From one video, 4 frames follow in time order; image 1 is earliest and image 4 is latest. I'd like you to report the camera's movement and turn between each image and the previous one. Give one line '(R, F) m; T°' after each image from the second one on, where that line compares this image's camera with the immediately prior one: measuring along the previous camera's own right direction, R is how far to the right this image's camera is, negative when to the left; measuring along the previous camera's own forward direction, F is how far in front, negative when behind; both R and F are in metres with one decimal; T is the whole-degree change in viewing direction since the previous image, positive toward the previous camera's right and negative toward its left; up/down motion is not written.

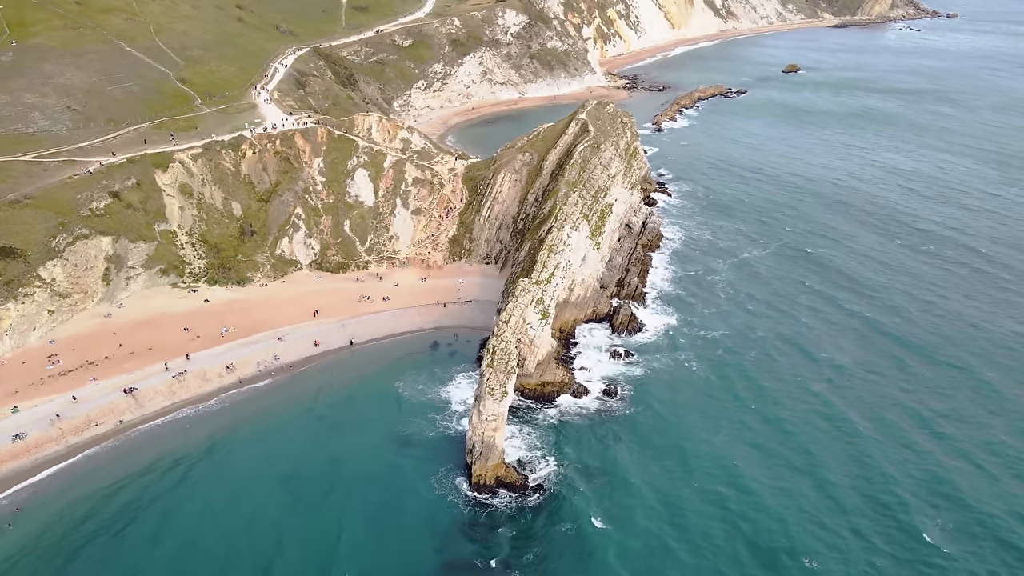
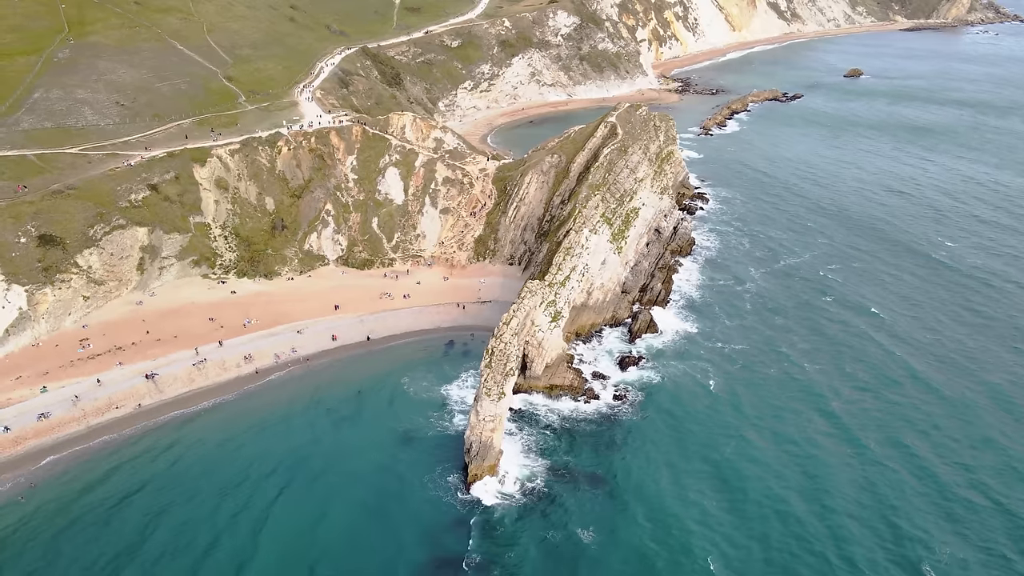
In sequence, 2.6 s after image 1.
(+2.6, +0.2) m; -4°
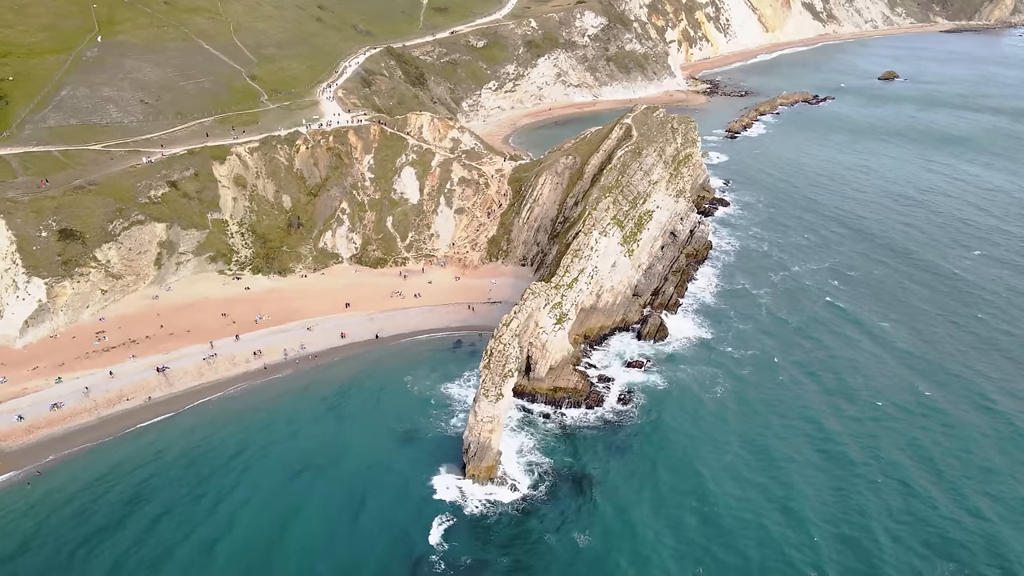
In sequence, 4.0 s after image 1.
(+1.4, +0.1) m; -2°
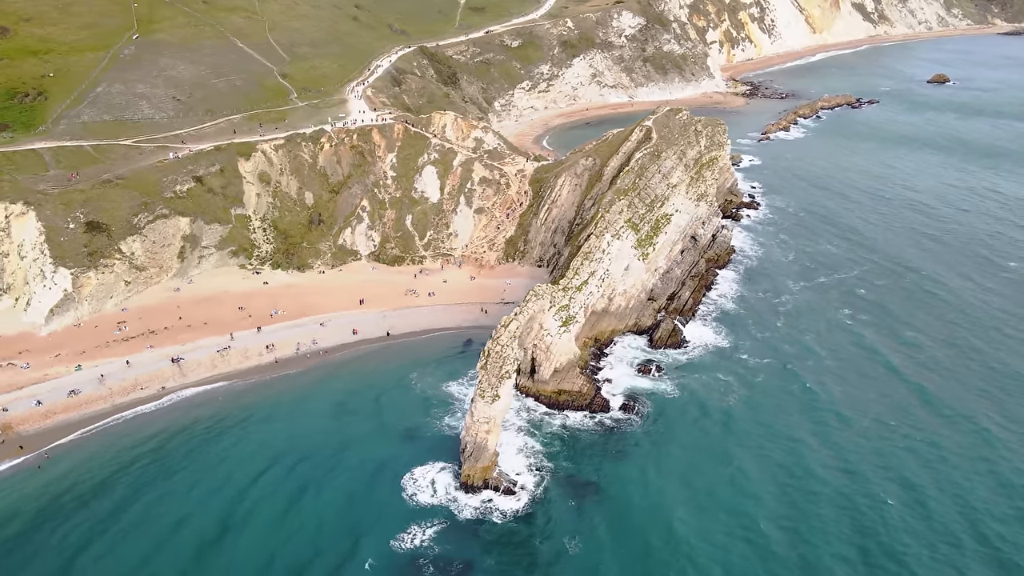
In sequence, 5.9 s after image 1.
(+2.0, +0.1) m; -3°
